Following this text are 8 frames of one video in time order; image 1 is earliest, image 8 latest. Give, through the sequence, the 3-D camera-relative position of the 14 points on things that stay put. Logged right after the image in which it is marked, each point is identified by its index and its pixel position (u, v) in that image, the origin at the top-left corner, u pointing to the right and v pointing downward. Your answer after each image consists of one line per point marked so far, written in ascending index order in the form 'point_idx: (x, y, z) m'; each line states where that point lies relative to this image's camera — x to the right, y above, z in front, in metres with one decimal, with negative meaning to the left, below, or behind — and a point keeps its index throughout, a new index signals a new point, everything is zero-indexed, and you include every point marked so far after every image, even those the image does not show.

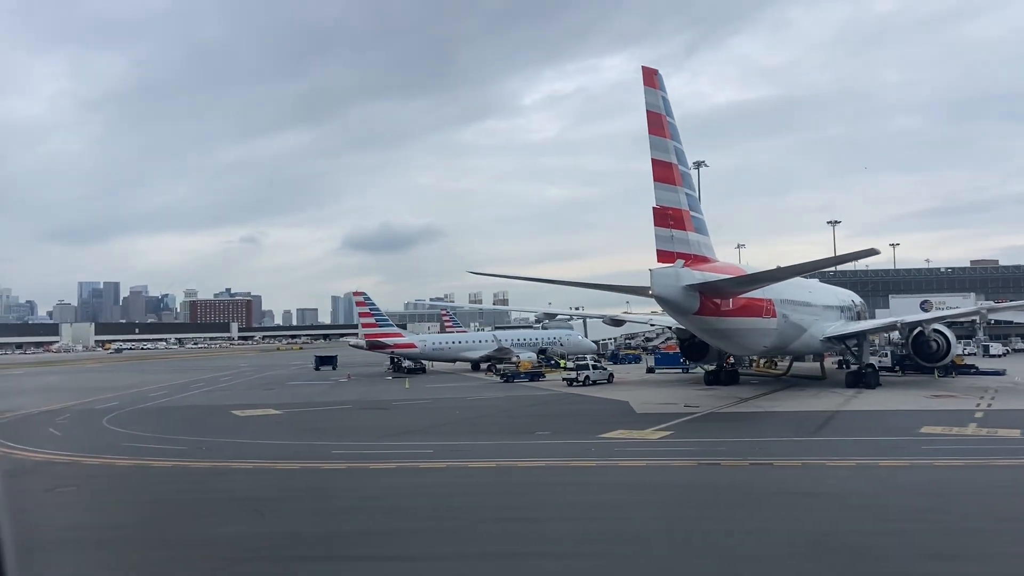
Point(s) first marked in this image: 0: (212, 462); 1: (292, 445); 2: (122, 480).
0: (-5.9, -3.5, +16.6) m
1: (-5.0, -3.7, +19.7) m
2: (-6.8, -3.4, +14.9) m
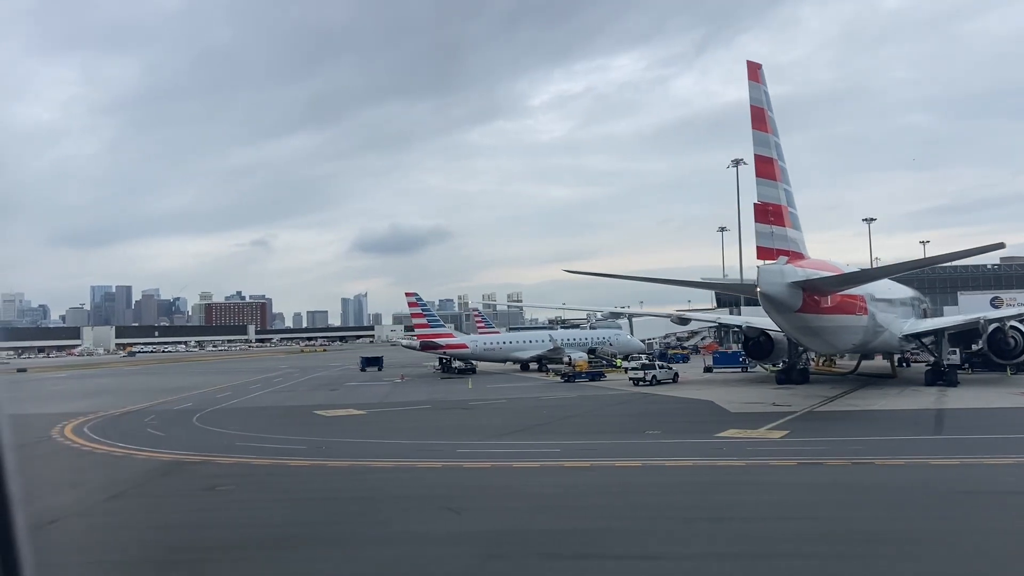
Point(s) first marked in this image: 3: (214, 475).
0: (-3.1, -3.4, +16.6) m
1: (-2.2, -3.7, +19.6) m
2: (-4.1, -3.4, +14.9) m
3: (-5.3, -3.4, +15.2) m
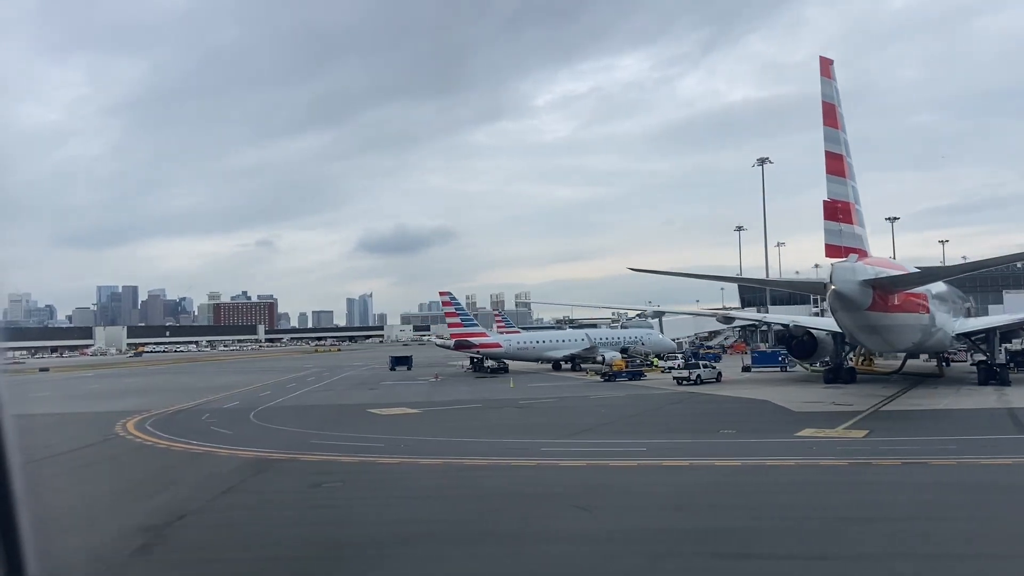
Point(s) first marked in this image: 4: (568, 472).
0: (-1.3, -3.4, +16.5) m
1: (-0.3, -3.6, +19.5) m
2: (-2.3, -3.3, +14.8) m
3: (-3.5, -3.3, +15.1) m
4: (+0.9, -3.2, +14.6) m
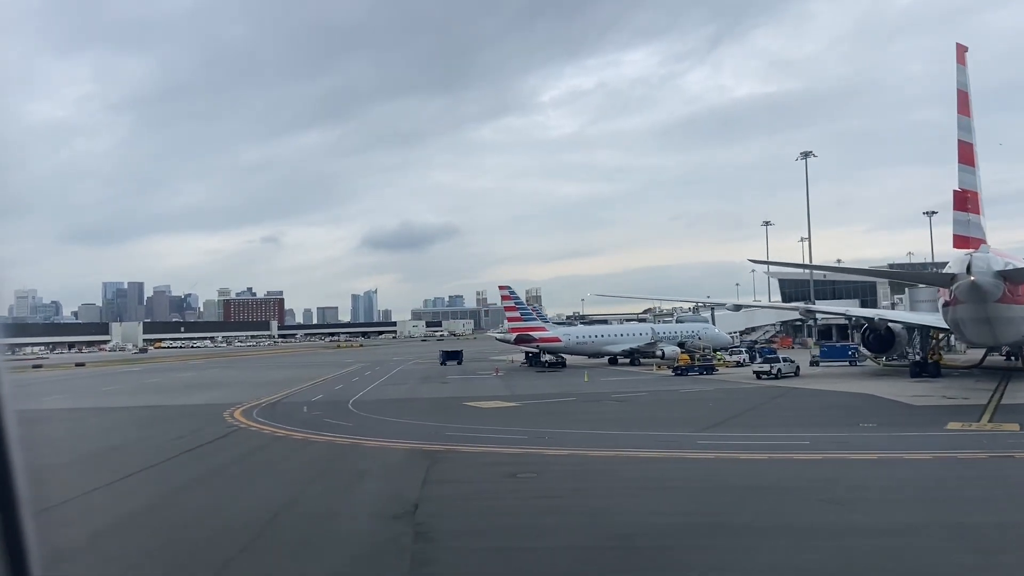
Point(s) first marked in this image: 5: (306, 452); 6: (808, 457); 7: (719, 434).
0: (+2.0, -3.2, +16.2) m
1: (+3.1, -3.4, +19.2) m
2: (+1.0, -3.1, +14.6) m
3: (-0.2, -3.2, +15.0) m
4: (+4.3, -3.0, +14.3) m
5: (-4.5, -3.6, +18.3) m
6: (+5.3, -3.1, +15.1) m
7: (+4.9, -3.4, +19.8) m
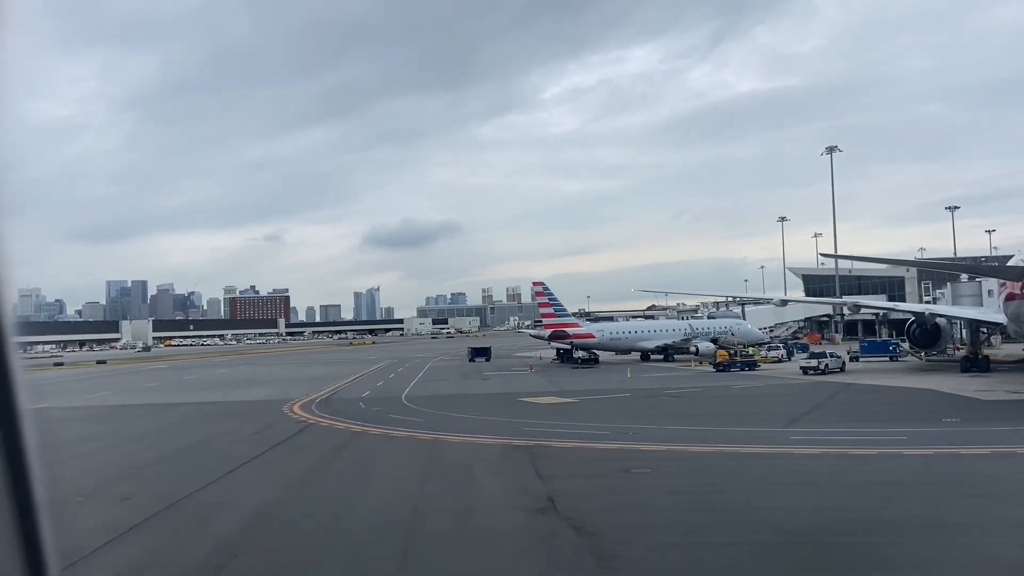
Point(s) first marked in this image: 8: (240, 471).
0: (+3.9, -3.1, +16.1) m
1: (+5.0, -3.3, +19.1) m
2: (+2.9, -3.0, +14.5) m
3: (+1.7, -3.0, +14.9) m
4: (+6.1, -2.9, +14.1) m
5: (-2.6, -3.5, +18.2) m
6: (+7.2, -2.9, +14.9) m
7: (+6.8, -3.3, +19.6) m
8: (-5.0, -3.4, +15.6) m
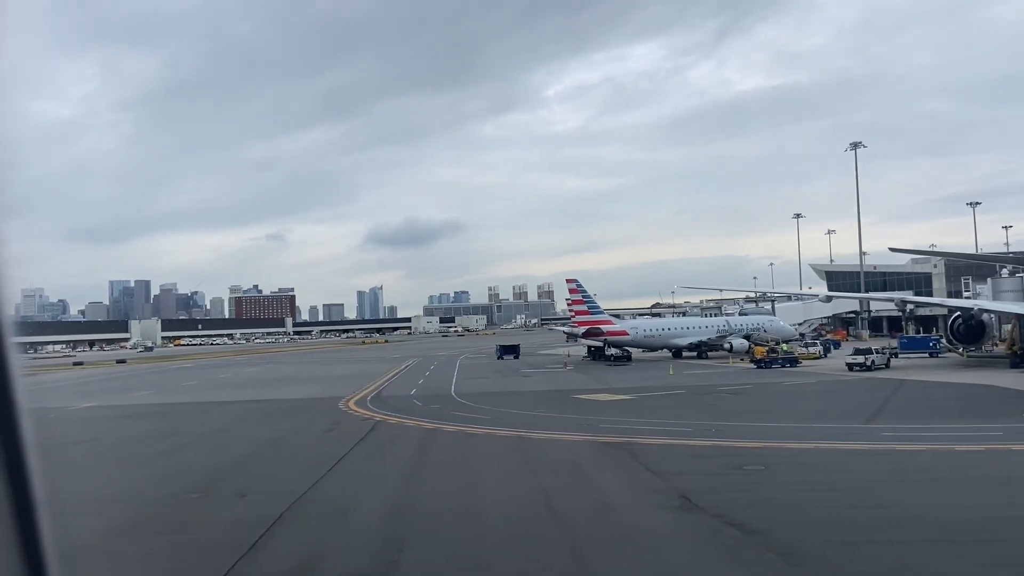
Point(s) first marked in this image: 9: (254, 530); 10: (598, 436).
0: (+5.8, -2.9, +15.9) m
1: (+6.9, -3.2, +18.9) m
2: (+4.7, -2.9, +14.3) m
3: (+3.5, -2.9, +14.7) m
4: (+8.0, -2.8, +13.9) m
5: (-0.7, -3.4, +18.1) m
6: (+9.1, -2.8, +14.7) m
7: (+8.7, -3.2, +19.4) m
8: (-3.2, -3.3, +15.5) m
9: (-3.3, -3.1, +10.6) m
10: (+1.9, -3.4, +18.9) m
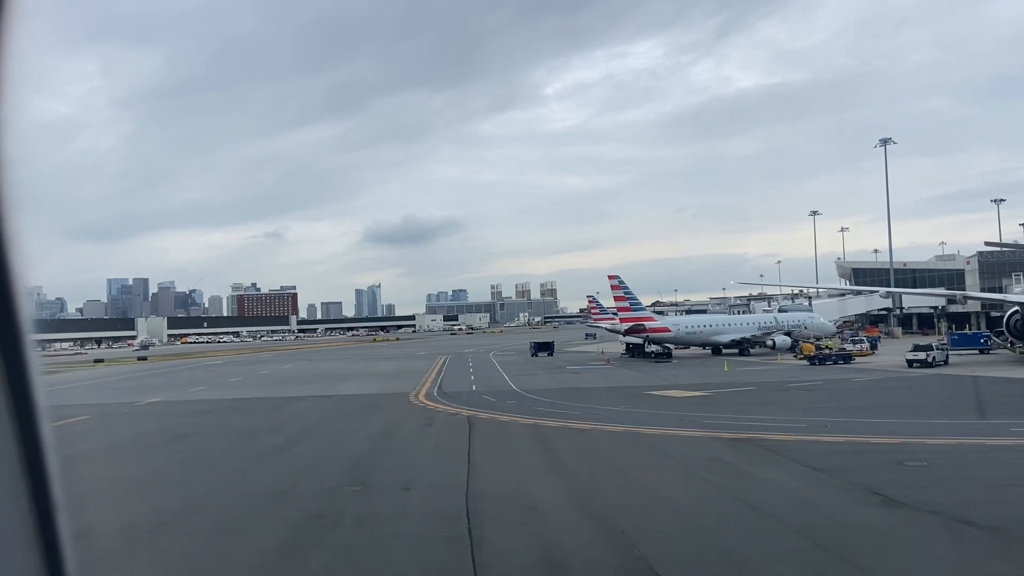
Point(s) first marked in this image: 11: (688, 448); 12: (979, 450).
0: (+8.4, -2.8, +15.7) m
1: (+9.5, -3.0, +18.6) m
2: (+7.3, -2.8, +14.1) m
3: (+6.1, -2.8, +14.5) m
4: (+10.5, -2.7, +13.7) m
5: (+1.9, -3.2, +17.9) m
6: (+11.6, -2.7, +14.4) m
7: (+11.3, -3.0, +19.1) m
8: (-0.6, -3.2, +15.3) m
9: (-0.7, -2.9, +10.4) m
10: (+4.5, -3.2, +18.7) m
11: (+3.4, -3.1, +16.1) m
12: (+8.0, -2.8, +14.3) m
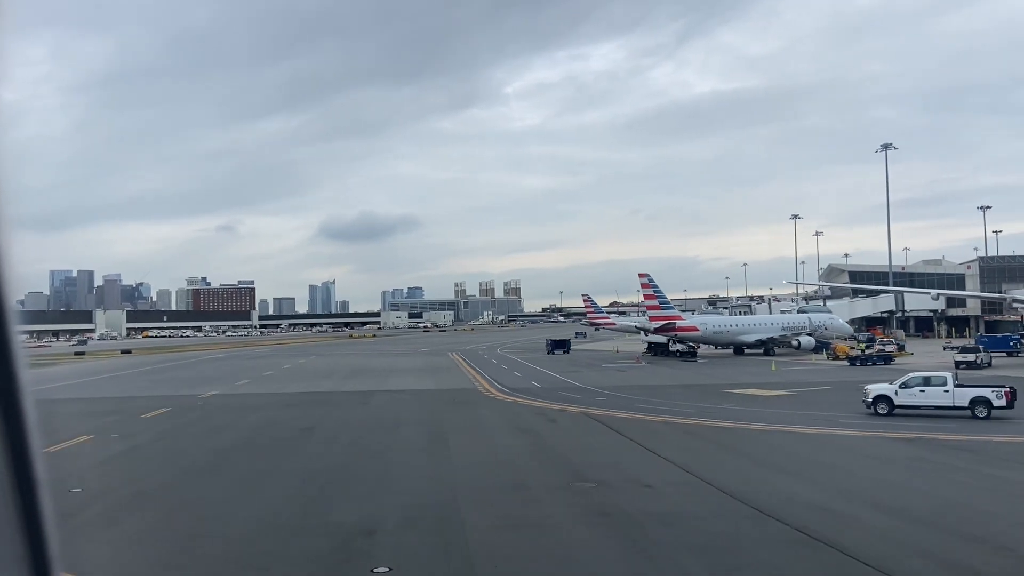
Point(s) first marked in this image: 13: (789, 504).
0: (+11.9, -2.9, +15.8) m
1: (+13.0, -3.1, +18.8) m
2: (+10.9, -2.8, +14.1) m
3: (+9.7, -2.8, +14.5) m
4: (+14.2, -2.7, +13.8) m
5: (+5.3, -3.2, +17.8) m
6: (+15.3, -2.8, +14.7) m
7: (+14.7, -3.1, +19.3) m
8: (+3.0, -3.1, +15.1) m
9: (+3.0, -2.9, +10.2) m
10: (+7.9, -3.2, +18.7) m
11: (+6.9, -3.0, +16.0) m
12: (+11.6, -2.8, +14.4) m
13: (+3.7, -2.9, +11.0) m
